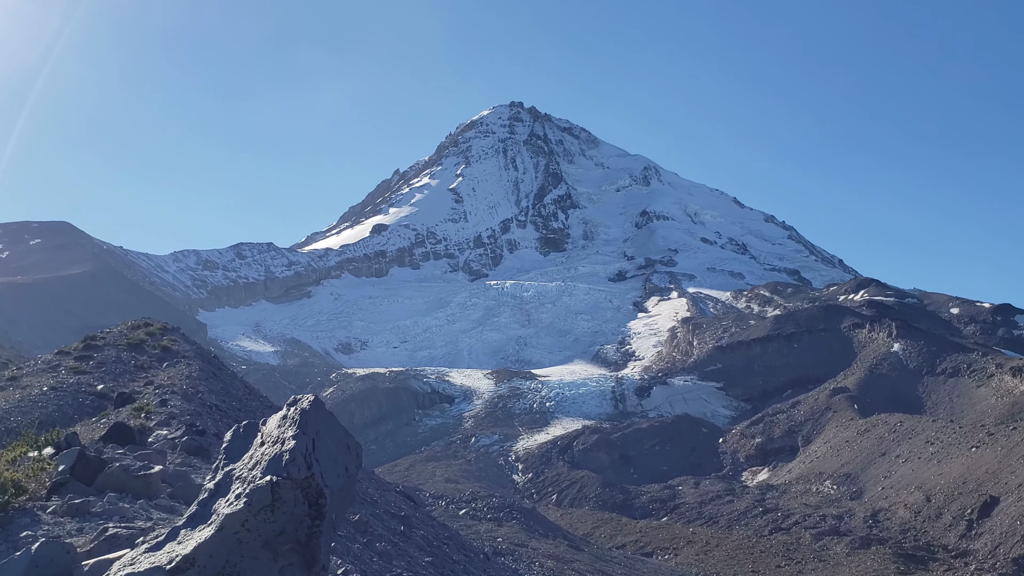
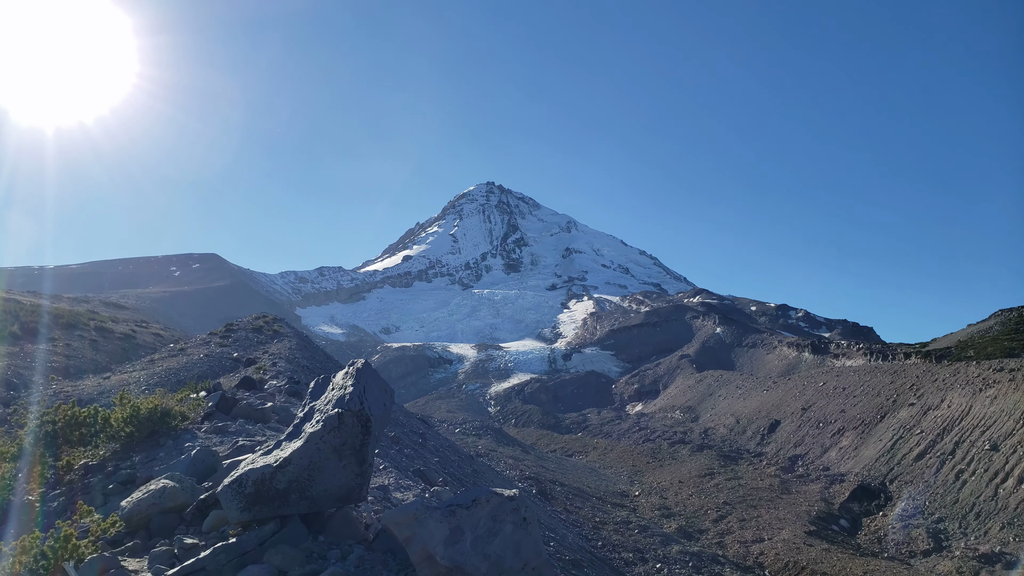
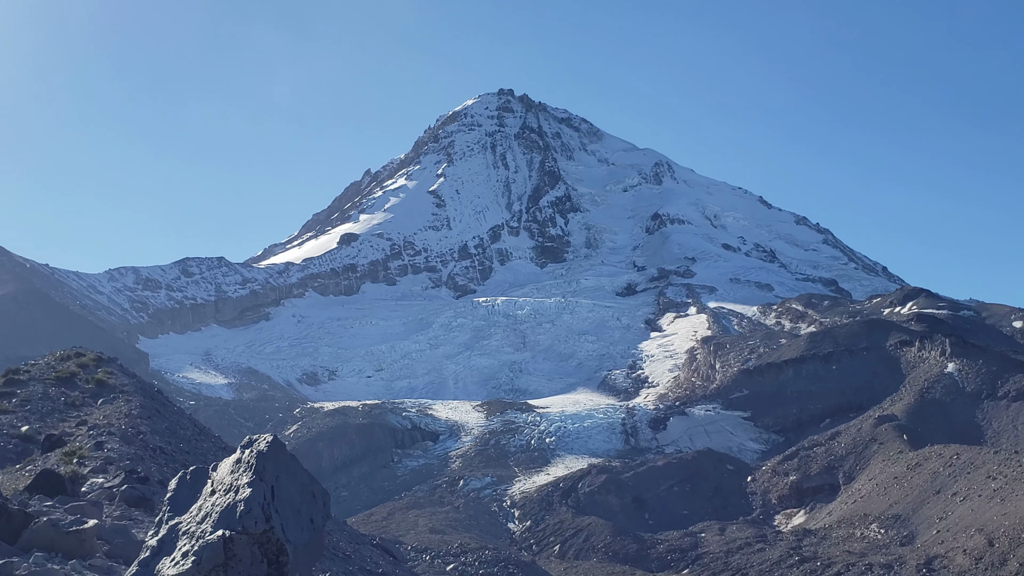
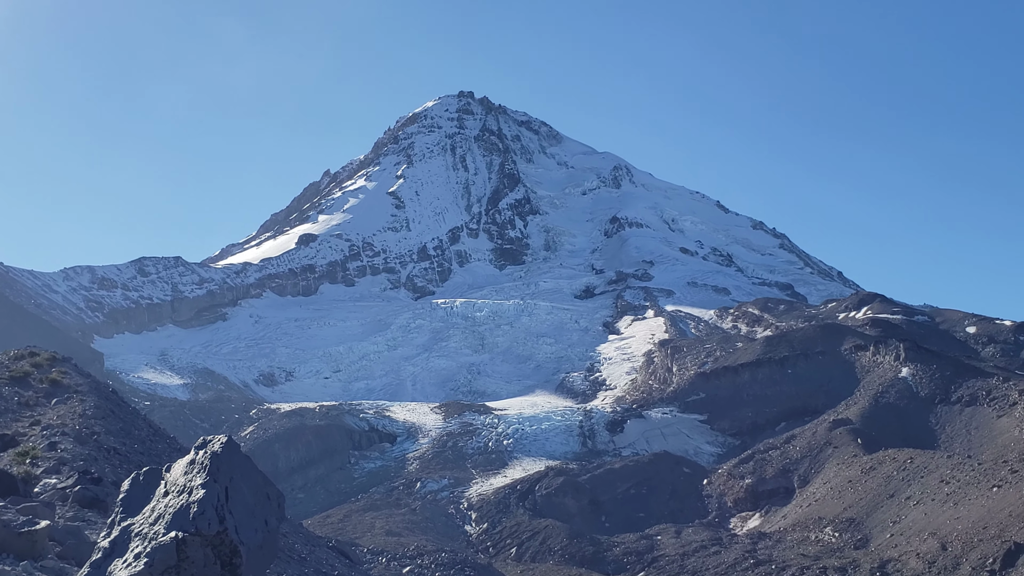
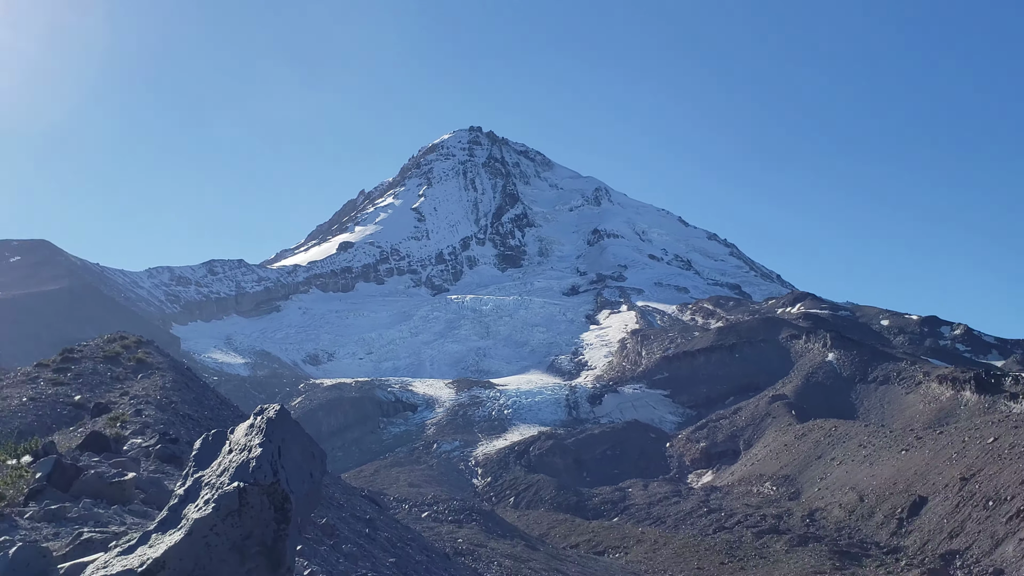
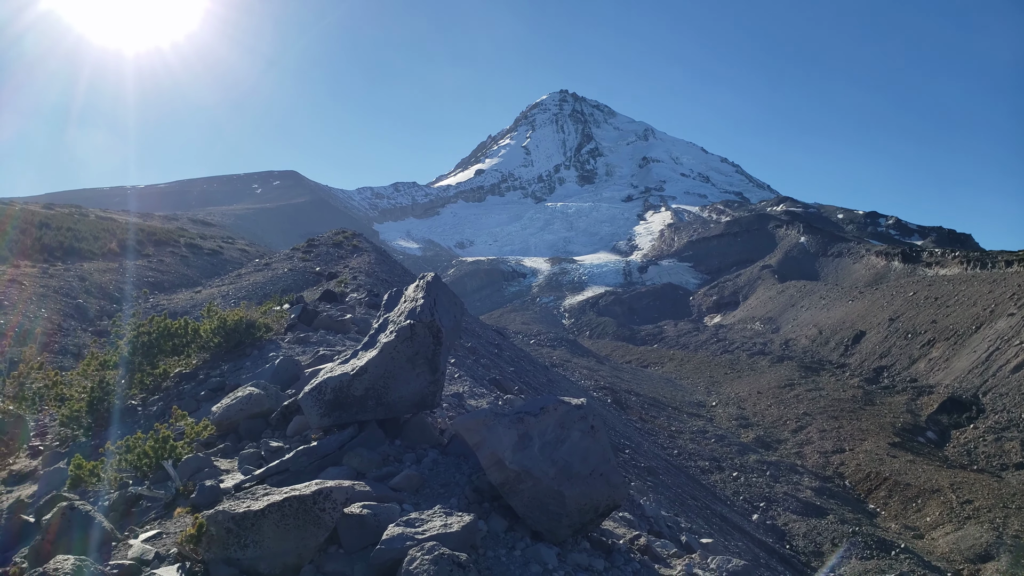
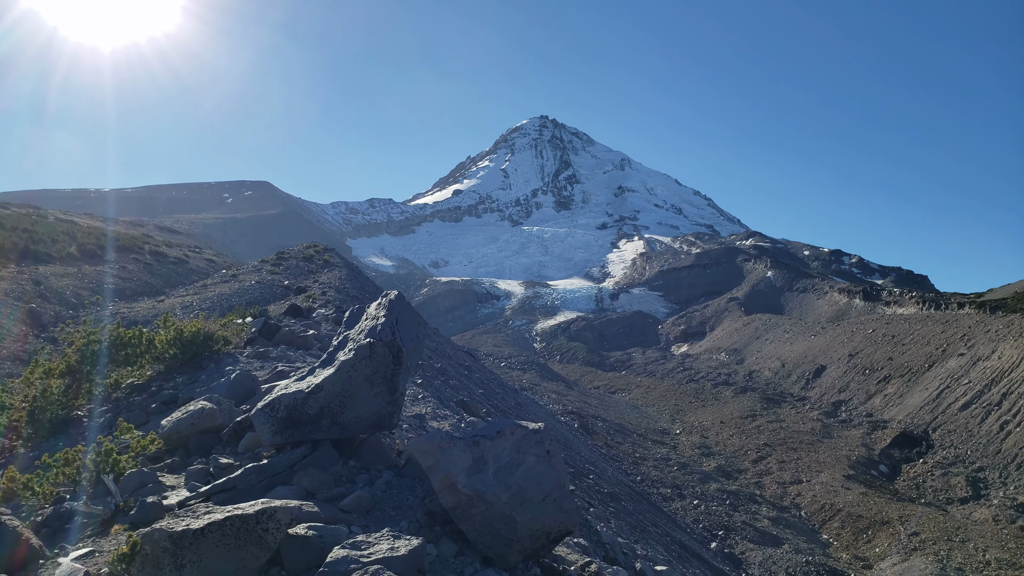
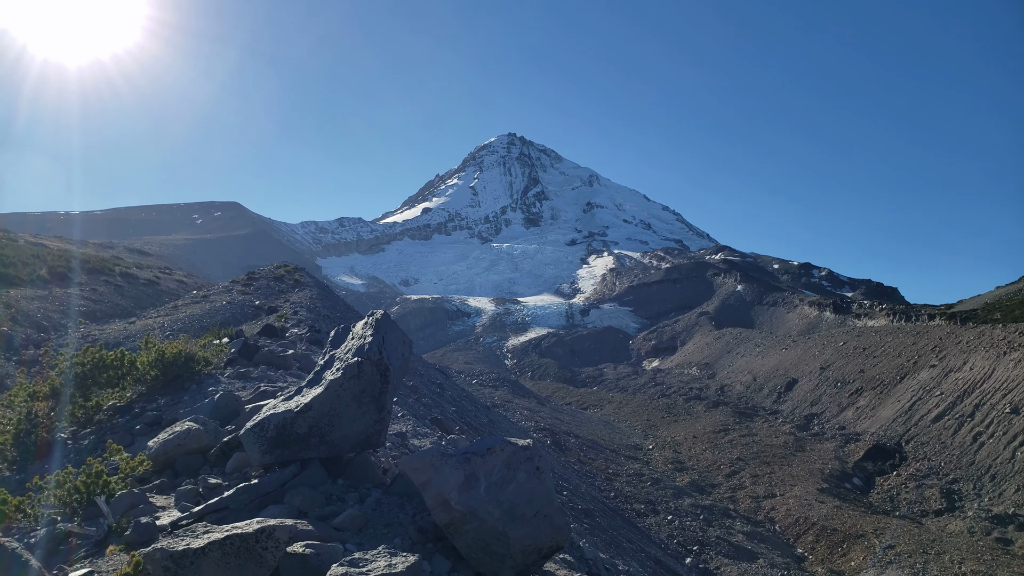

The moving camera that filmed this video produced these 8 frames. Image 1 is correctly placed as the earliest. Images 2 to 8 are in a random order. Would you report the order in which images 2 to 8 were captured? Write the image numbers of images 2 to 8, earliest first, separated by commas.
3, 4, 5, 2, 8, 6, 7
